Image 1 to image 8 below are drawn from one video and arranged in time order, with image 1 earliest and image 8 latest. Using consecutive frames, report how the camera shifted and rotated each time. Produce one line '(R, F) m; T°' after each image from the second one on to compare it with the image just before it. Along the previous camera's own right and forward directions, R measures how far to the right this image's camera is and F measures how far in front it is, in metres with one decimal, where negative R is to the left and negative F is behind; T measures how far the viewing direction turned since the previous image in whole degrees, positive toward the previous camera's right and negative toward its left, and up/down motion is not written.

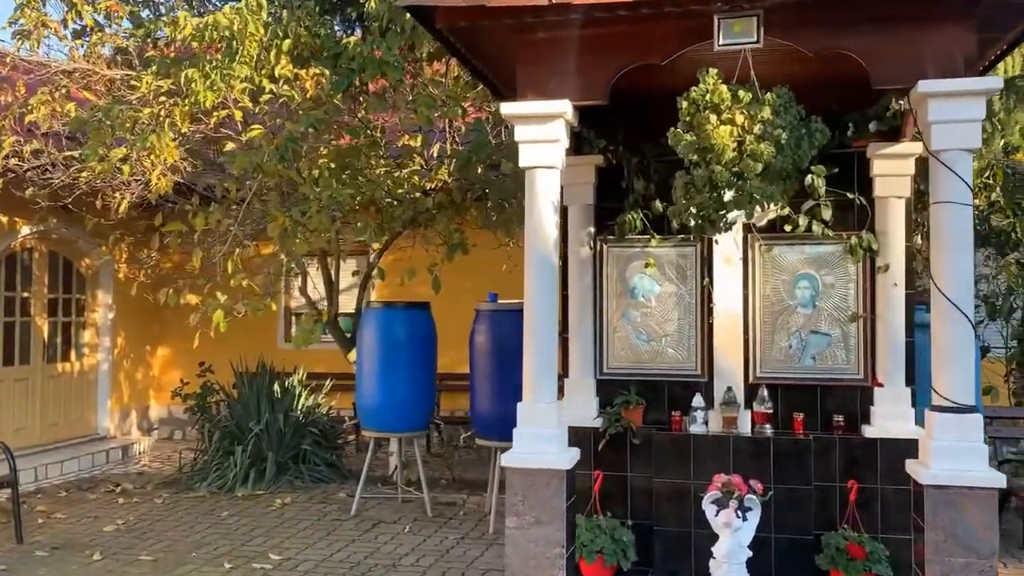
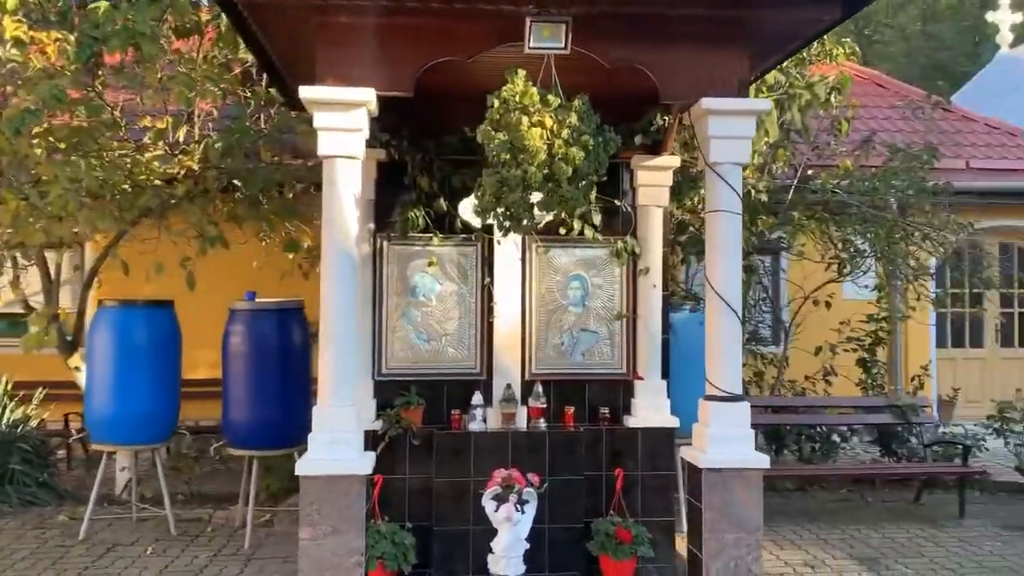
(-0.4, +0.1) m; +18°
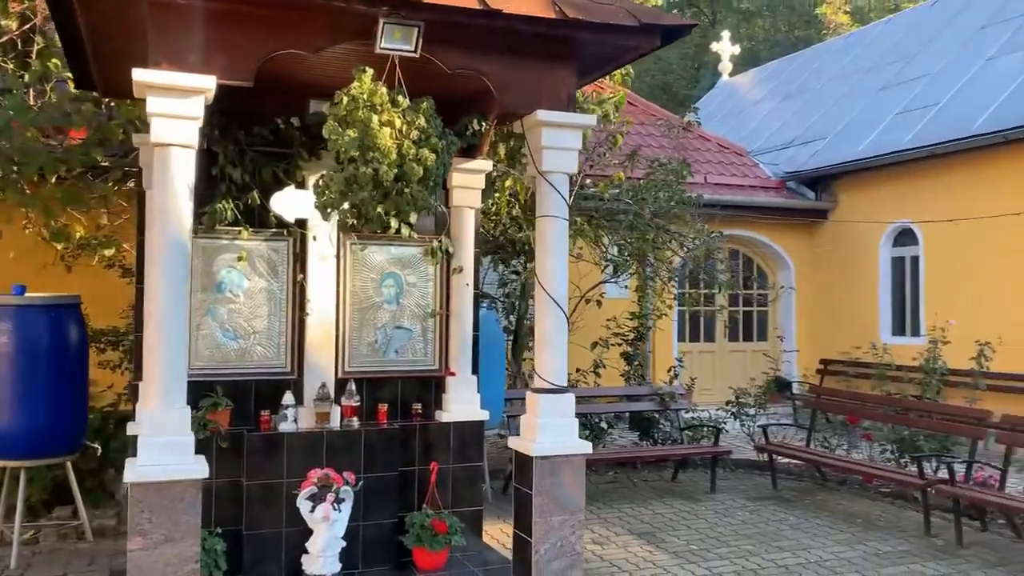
(-0.4, 0.0) m; +17°
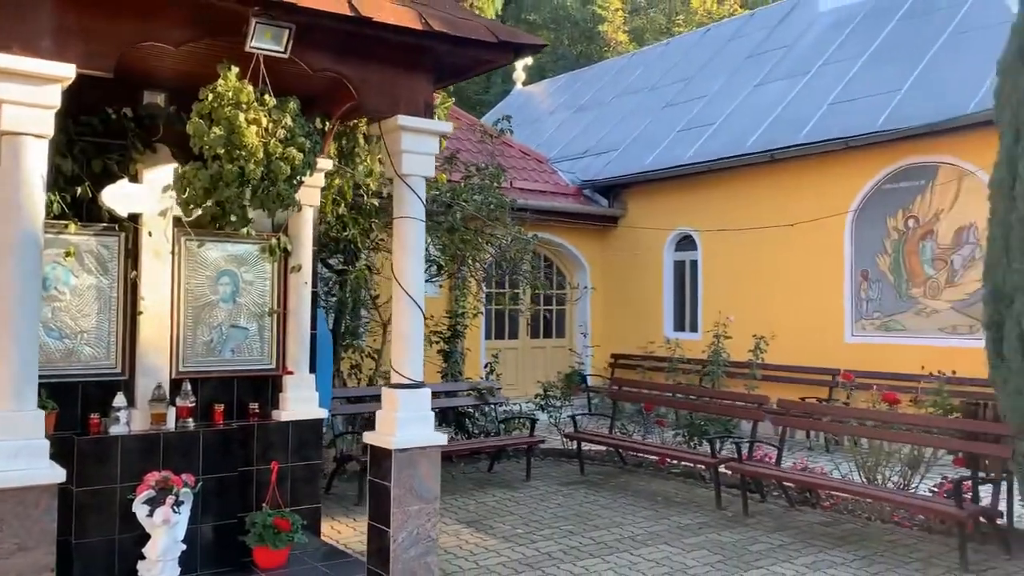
(-0.4, -0.2) m; +14°
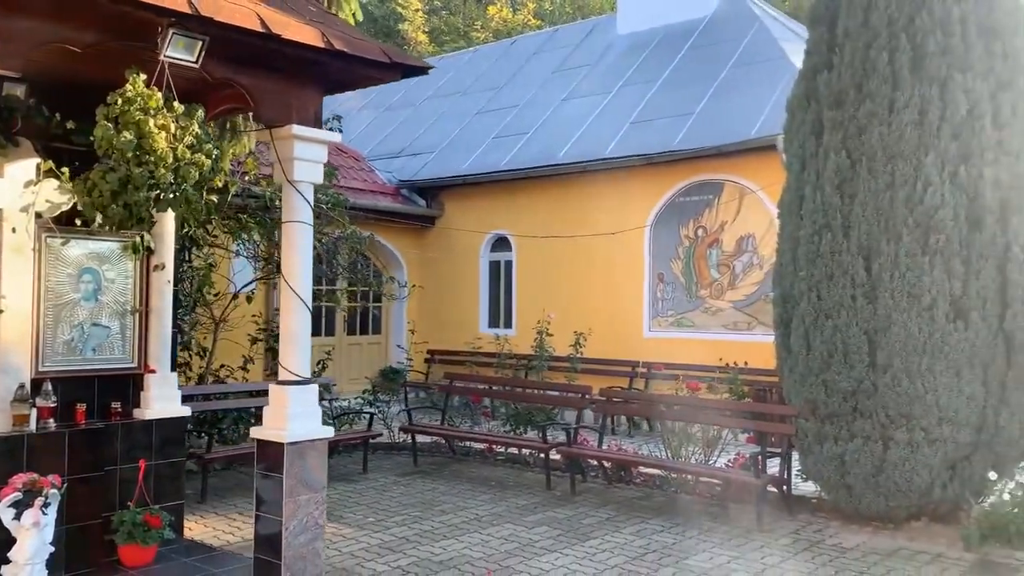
(-0.5, -0.4) m; +14°
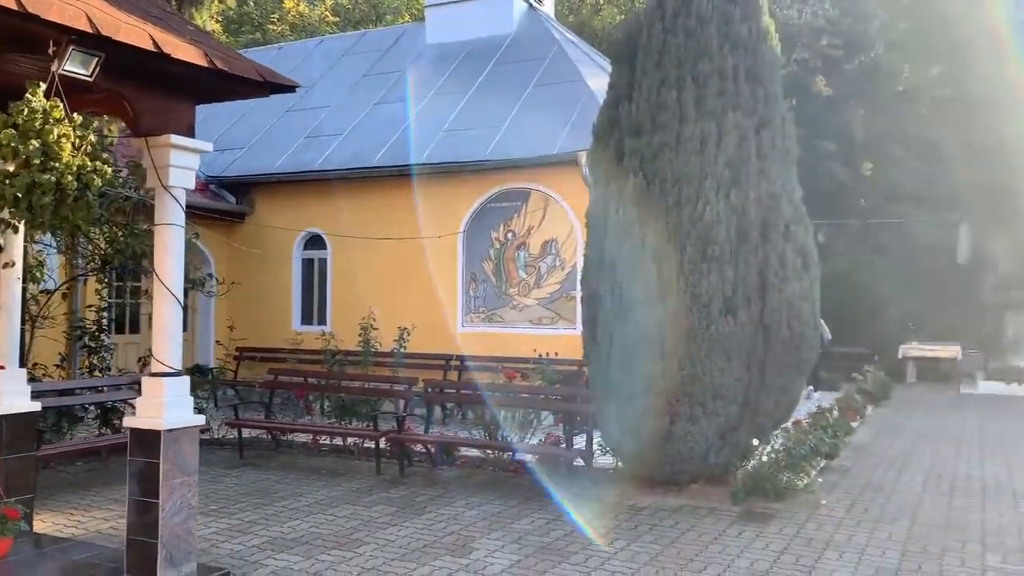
(-0.4, -0.6) m; +14°
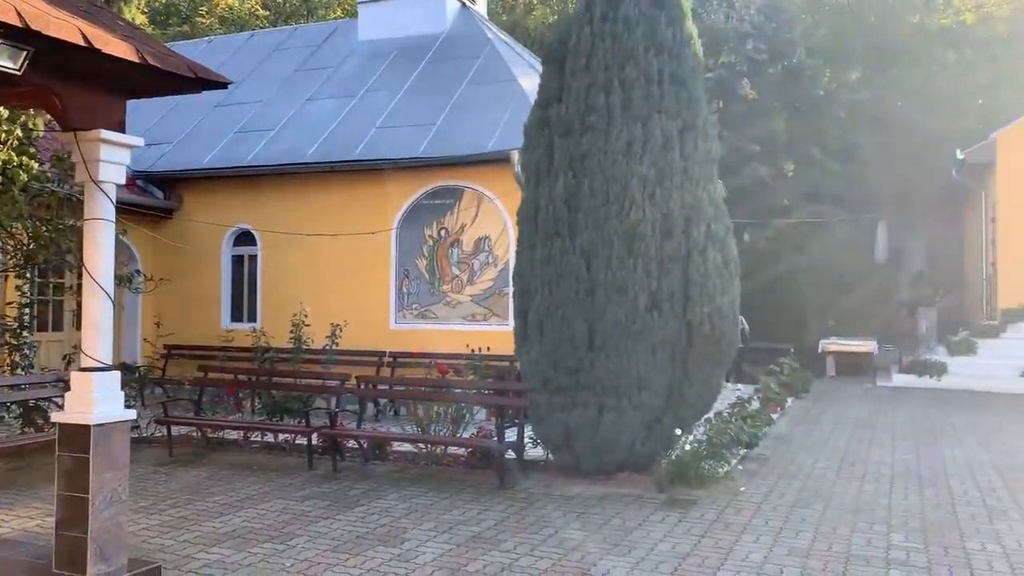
(0.0, -0.1) m; +4°
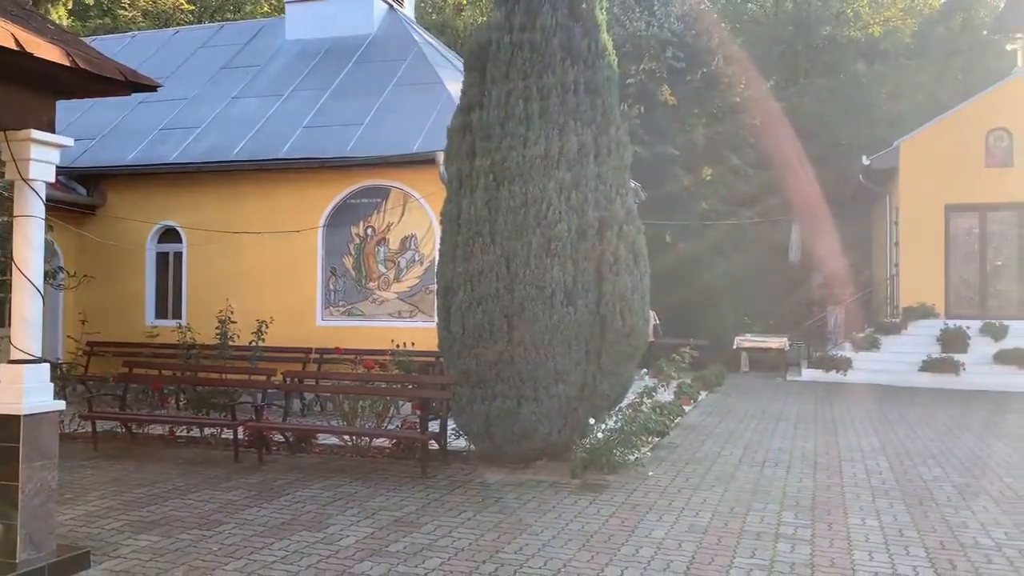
(+0.1, -0.3) m; +4°
